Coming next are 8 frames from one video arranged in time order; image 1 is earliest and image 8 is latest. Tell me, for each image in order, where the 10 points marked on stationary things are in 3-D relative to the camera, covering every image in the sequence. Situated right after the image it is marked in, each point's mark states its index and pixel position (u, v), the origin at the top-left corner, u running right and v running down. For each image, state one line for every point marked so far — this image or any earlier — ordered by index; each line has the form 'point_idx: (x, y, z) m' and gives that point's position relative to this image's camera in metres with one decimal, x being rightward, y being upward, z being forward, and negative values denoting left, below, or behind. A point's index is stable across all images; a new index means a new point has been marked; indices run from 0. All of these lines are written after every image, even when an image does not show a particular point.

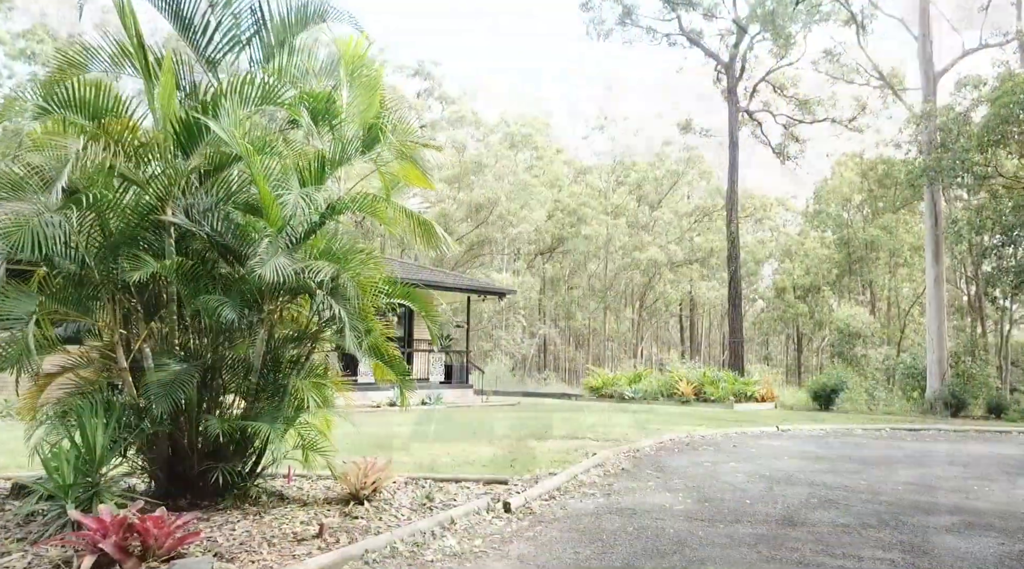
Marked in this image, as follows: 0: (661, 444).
0: (+1.9, -2.0, +11.2) m
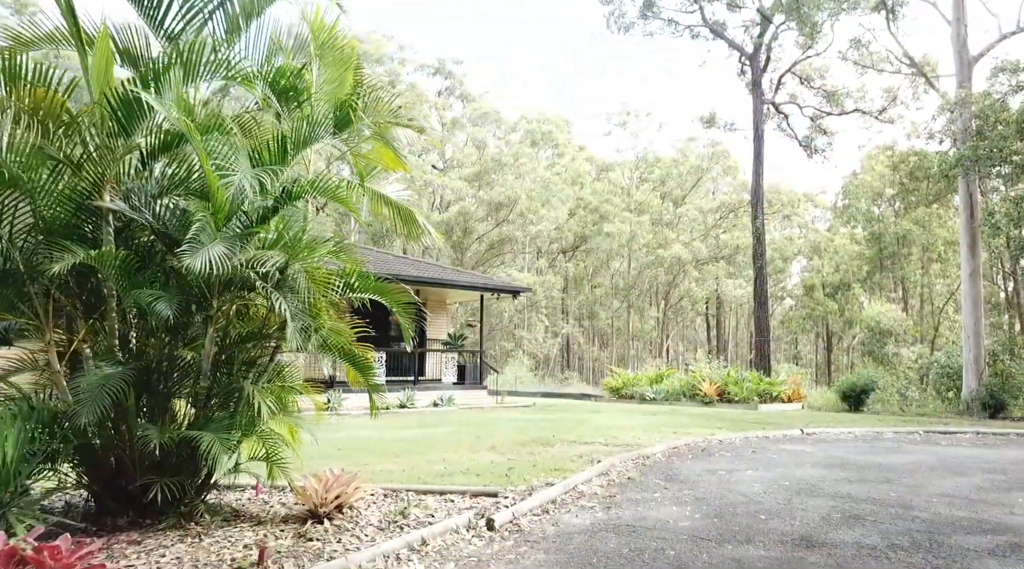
0: (+1.9, -1.9, +10.4) m
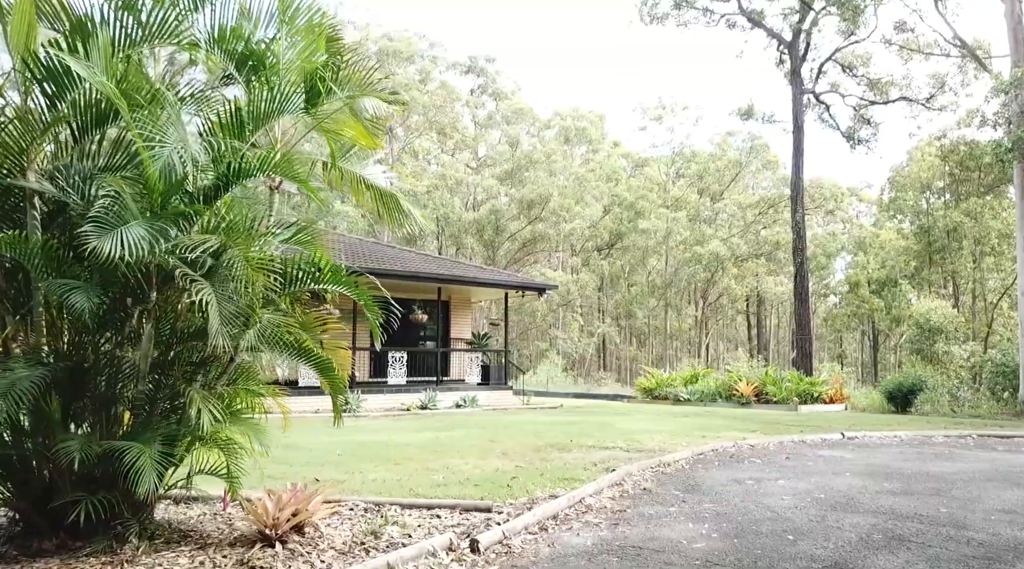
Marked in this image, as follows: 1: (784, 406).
0: (+2.0, -1.9, +9.6) m
1: (+5.6, -2.5, +18.1) m
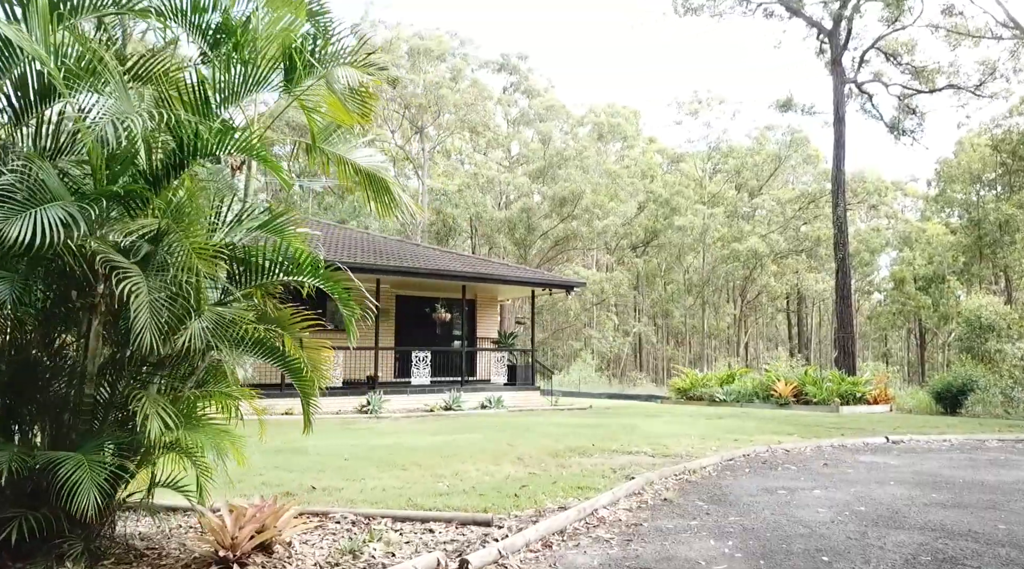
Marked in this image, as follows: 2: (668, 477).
0: (+2.2, -1.8, +8.9) m
1: (+6.1, -2.4, +17.3) m
2: (+1.4, -1.7, +7.9) m
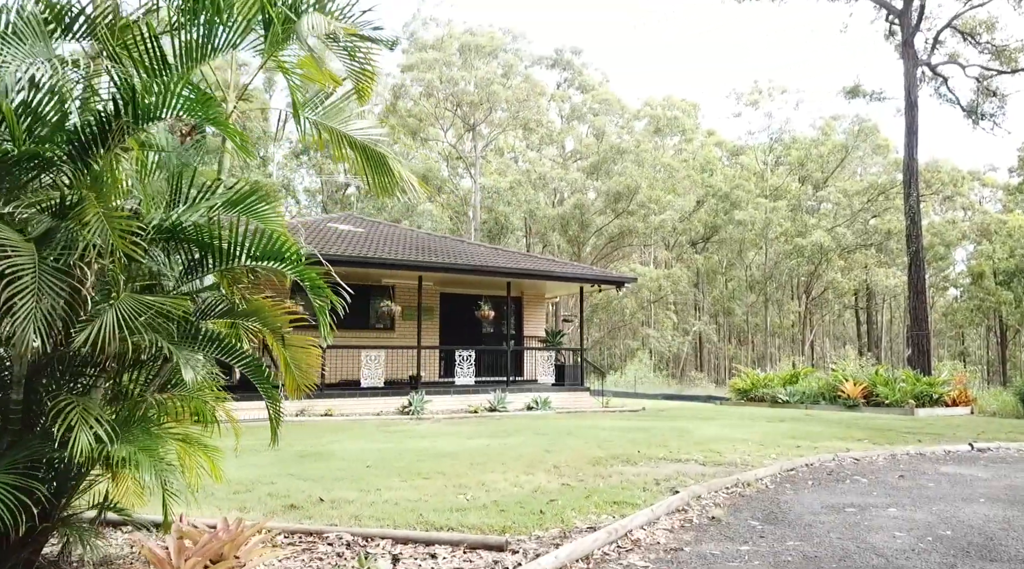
0: (+2.5, -1.7, +7.9) m
1: (+7.0, -2.3, +16.0) m
2: (+1.6, -1.6, +6.9) m
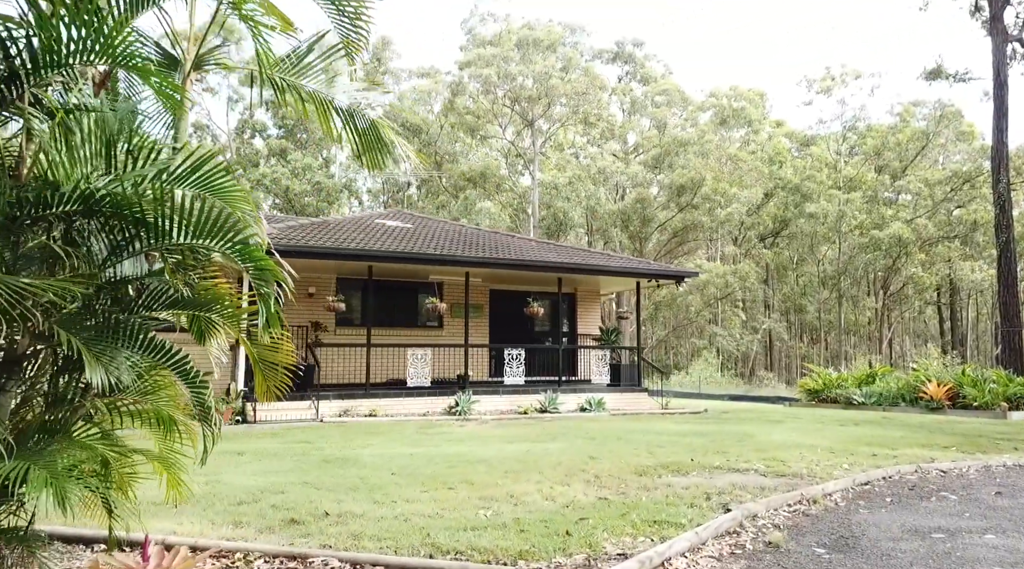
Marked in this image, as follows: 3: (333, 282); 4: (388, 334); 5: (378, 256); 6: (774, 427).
0: (+2.7, -1.6, +6.9) m
1: (+7.8, -2.1, +14.6) m
2: (+1.8, -1.5, +6.0) m
3: (-3.2, 0.0, +16.1) m
4: (-2.2, -0.9, +16.1) m
5: (-2.2, +0.5, +14.7) m
6: (+3.5, -1.9, +11.9) m
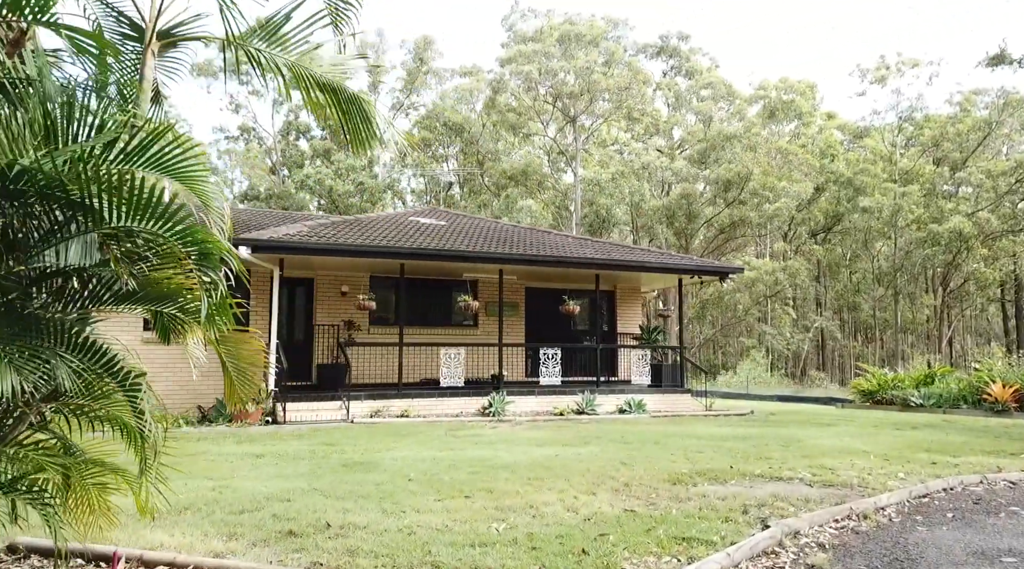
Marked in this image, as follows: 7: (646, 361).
0: (+2.9, -1.5, +6.2) m
1: (+8.4, -2.0, +13.6) m
2: (+1.9, -1.4, +5.4) m
3: (-2.6, +0.1, +15.7) m
4: (-1.6, -0.9, +15.7) m
5: (-1.6, +0.5, +14.3) m
6: (+3.9, -1.8, +11.2) m
7: (+2.4, -1.4, +15.8) m
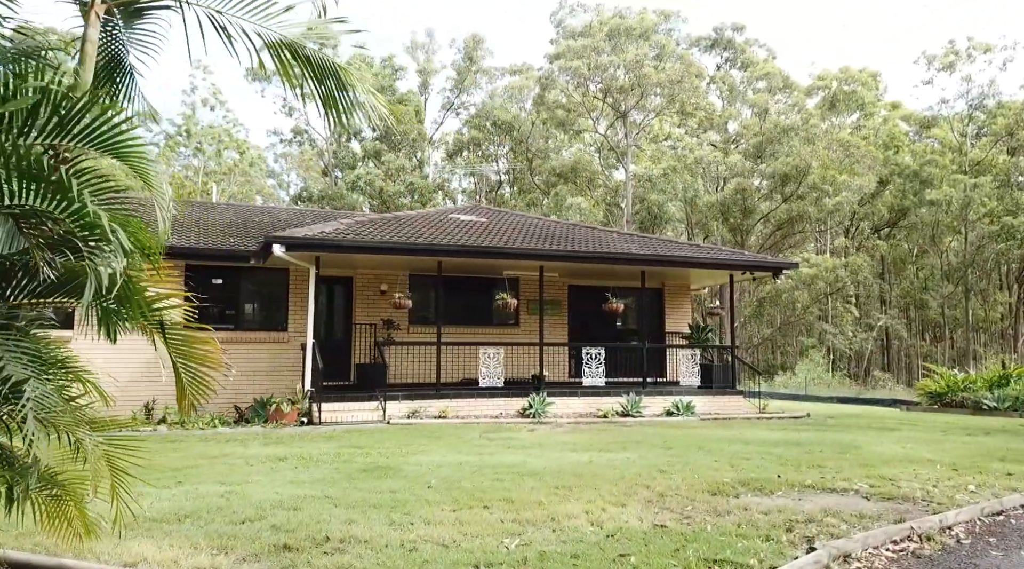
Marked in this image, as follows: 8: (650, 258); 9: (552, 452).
0: (+3.0, -1.4, +5.5) m
1: (+9.0, -1.9, +12.5) m
2: (+2.0, -1.4, +4.7) m
3: (-1.9, +0.1, +15.3) m
4: (-0.9, -0.8, +15.2) m
5: (-1.0, +0.5, +13.8) m
6: (+4.4, -1.8, +10.4) m
7: (+3.1, -1.3, +15.1) m
8: (+2.2, +0.5, +14.7) m
9: (+0.4, -1.8, +9.3) m
